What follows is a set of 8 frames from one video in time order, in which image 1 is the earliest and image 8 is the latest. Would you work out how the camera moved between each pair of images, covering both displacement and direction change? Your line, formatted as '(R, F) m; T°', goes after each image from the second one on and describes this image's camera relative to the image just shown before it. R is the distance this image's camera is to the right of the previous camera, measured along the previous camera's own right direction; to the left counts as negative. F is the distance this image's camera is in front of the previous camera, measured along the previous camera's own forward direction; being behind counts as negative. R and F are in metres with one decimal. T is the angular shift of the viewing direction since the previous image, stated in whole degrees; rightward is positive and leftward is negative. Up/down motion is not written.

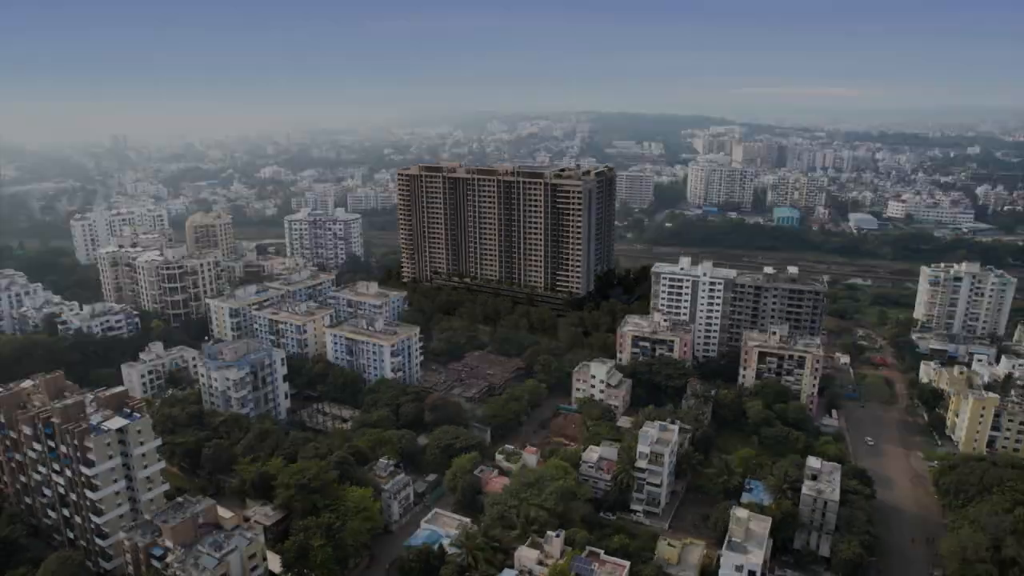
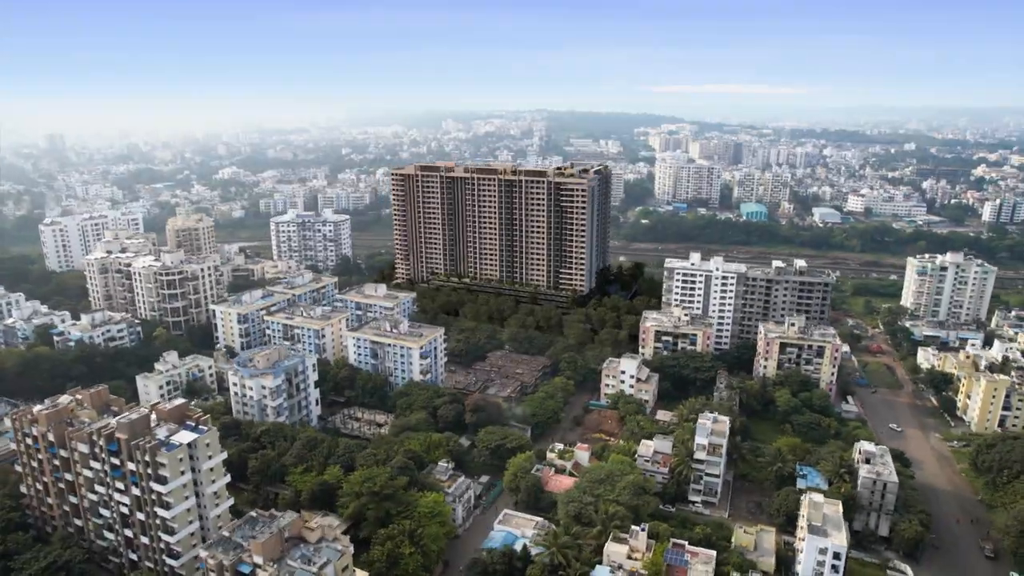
(-6.1, +0.3) m; +5°
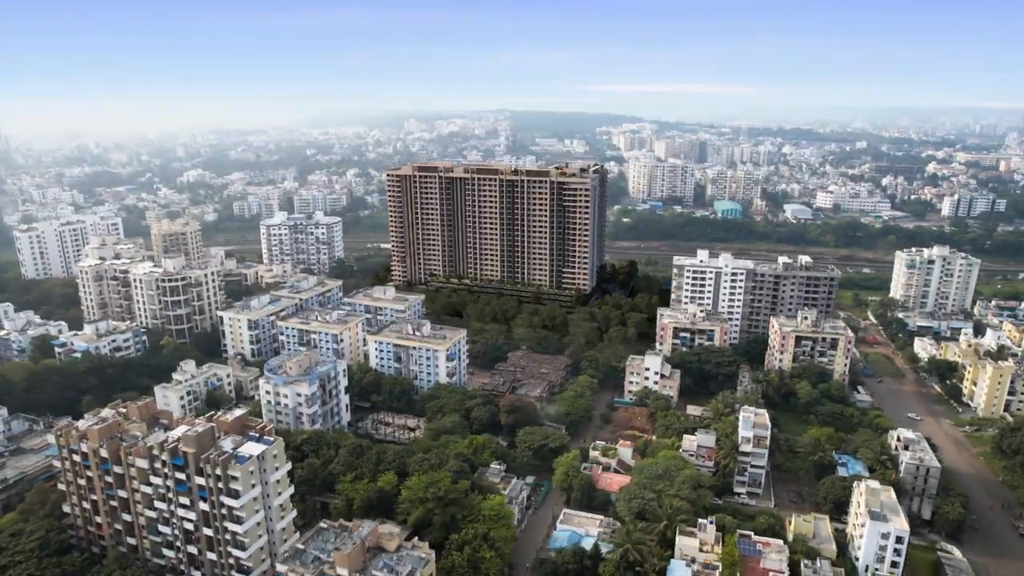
(-5.1, +0.2) m; +4°
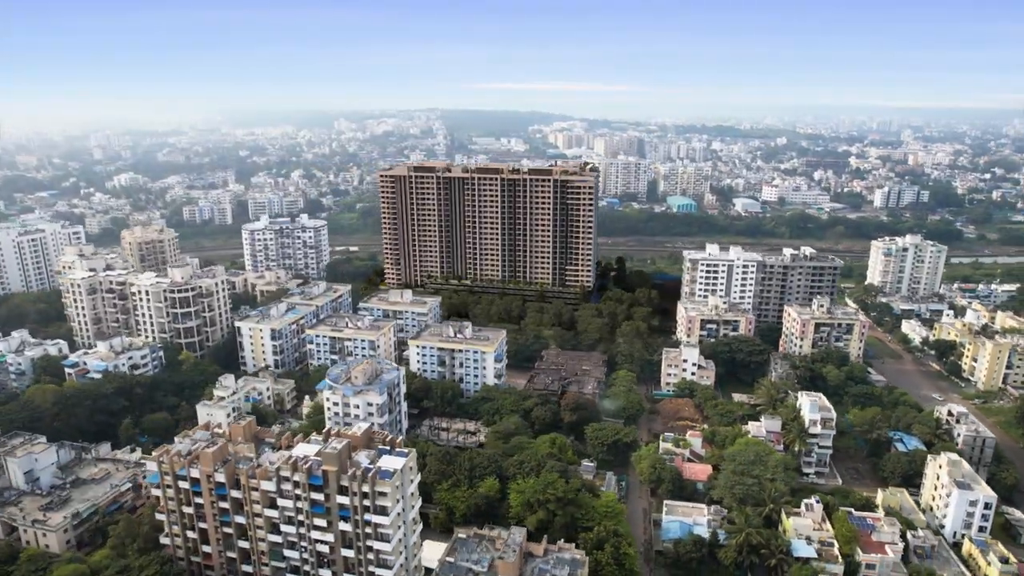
(-9.1, +0.6) m; +7°
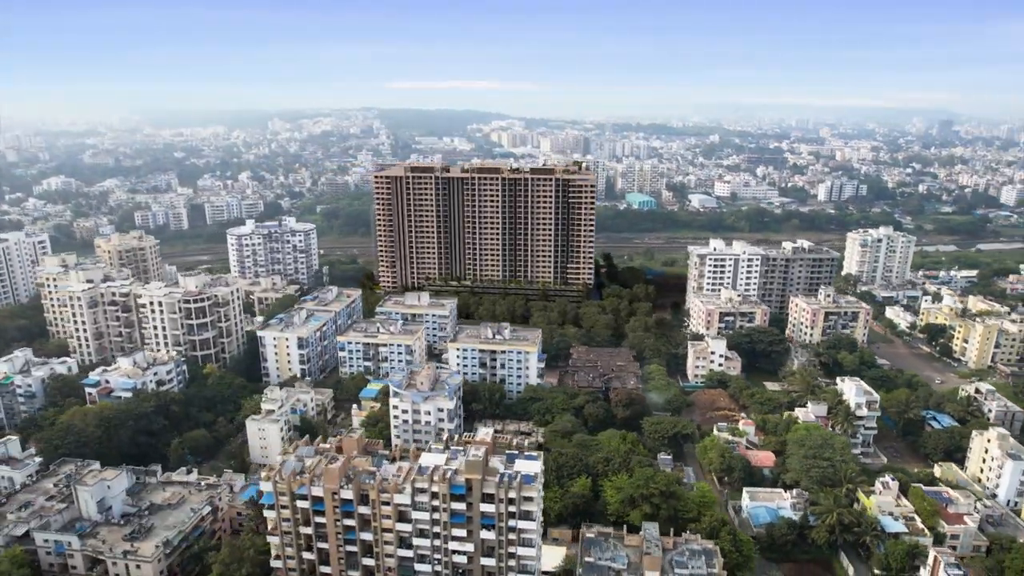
(-8.2, +0.5) m; +6°
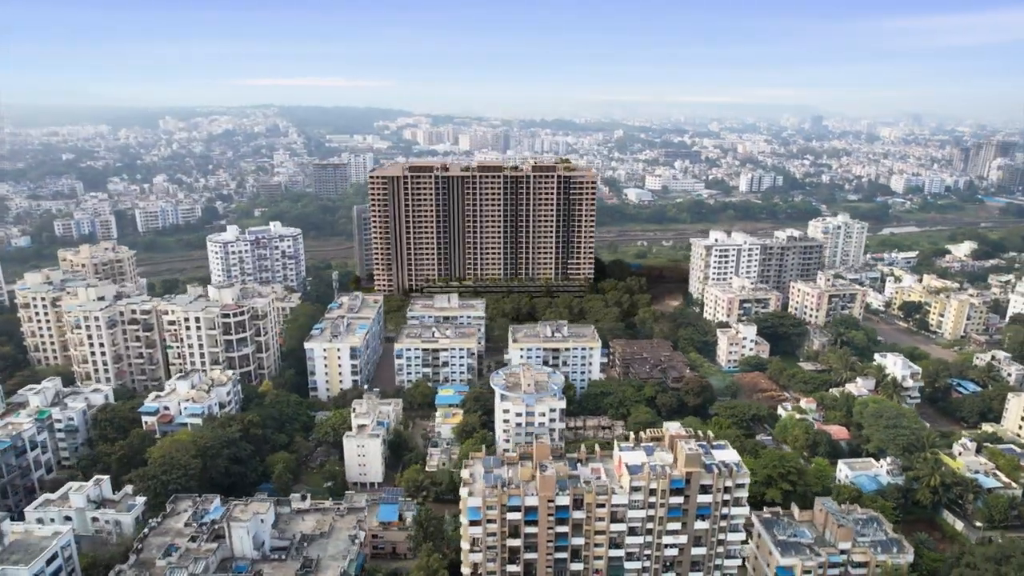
(-12.2, +1.0) m; +9°
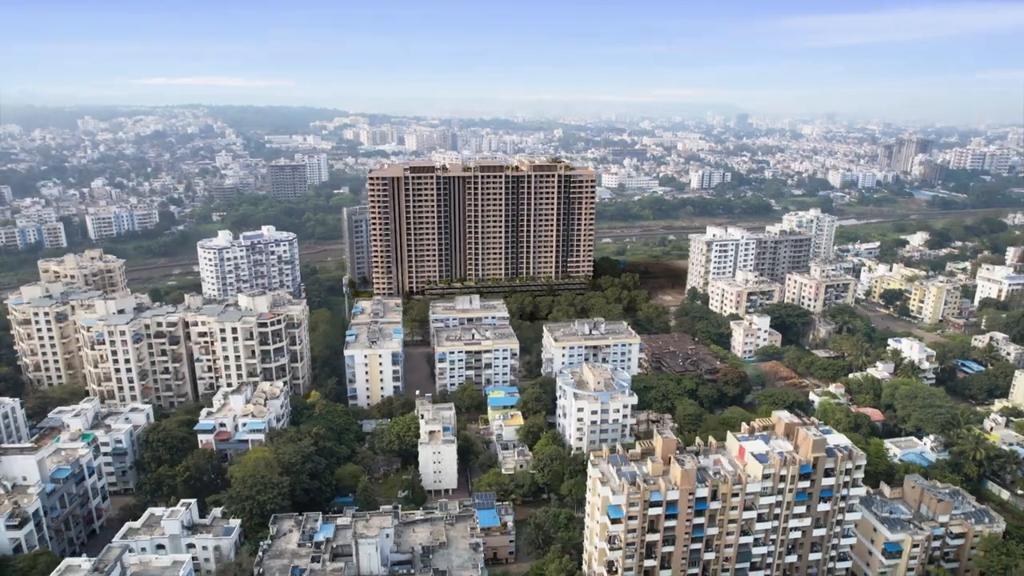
(-8.1, +0.4) m; +6°
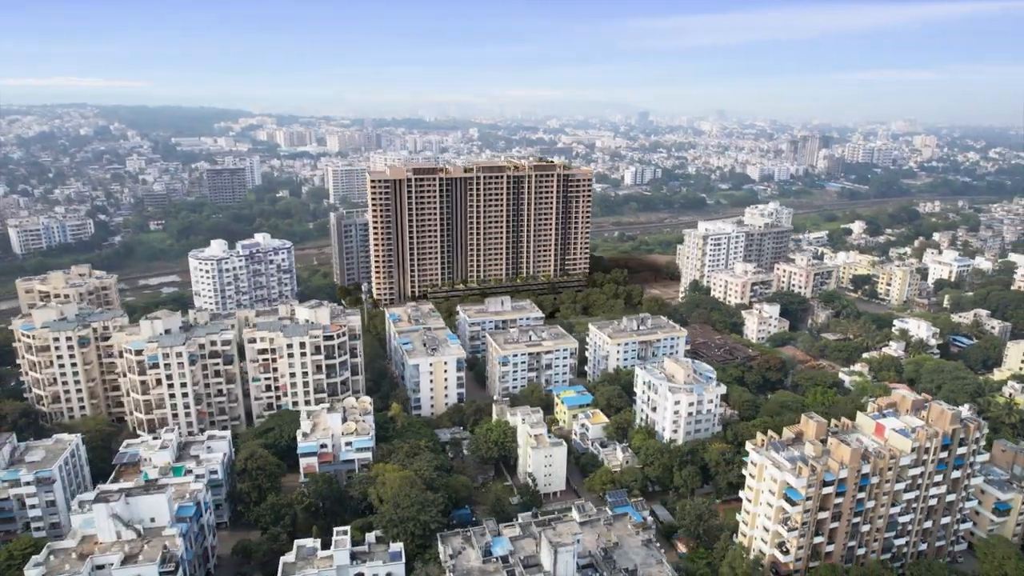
(-11.2, +0.9) m; +9°
